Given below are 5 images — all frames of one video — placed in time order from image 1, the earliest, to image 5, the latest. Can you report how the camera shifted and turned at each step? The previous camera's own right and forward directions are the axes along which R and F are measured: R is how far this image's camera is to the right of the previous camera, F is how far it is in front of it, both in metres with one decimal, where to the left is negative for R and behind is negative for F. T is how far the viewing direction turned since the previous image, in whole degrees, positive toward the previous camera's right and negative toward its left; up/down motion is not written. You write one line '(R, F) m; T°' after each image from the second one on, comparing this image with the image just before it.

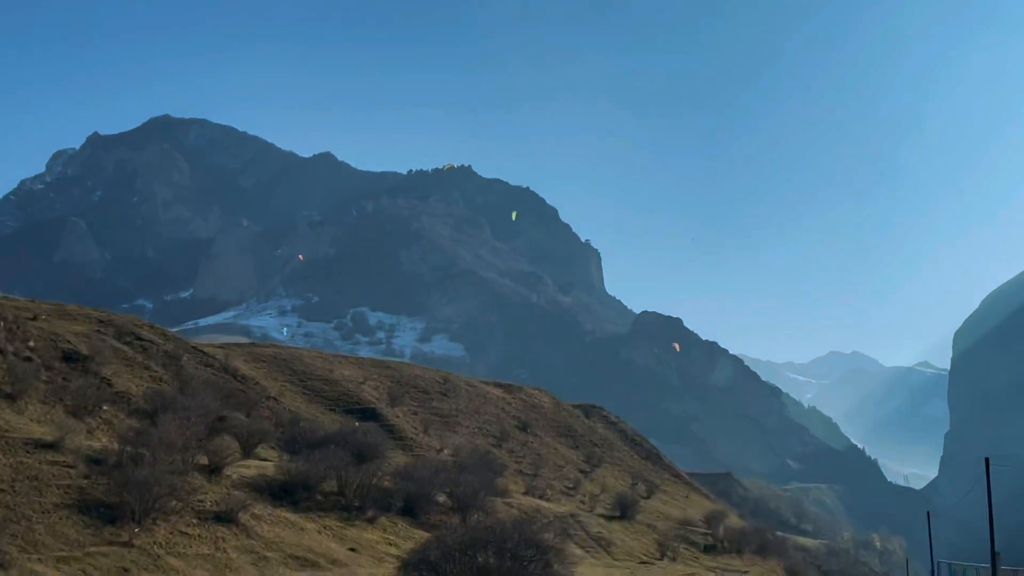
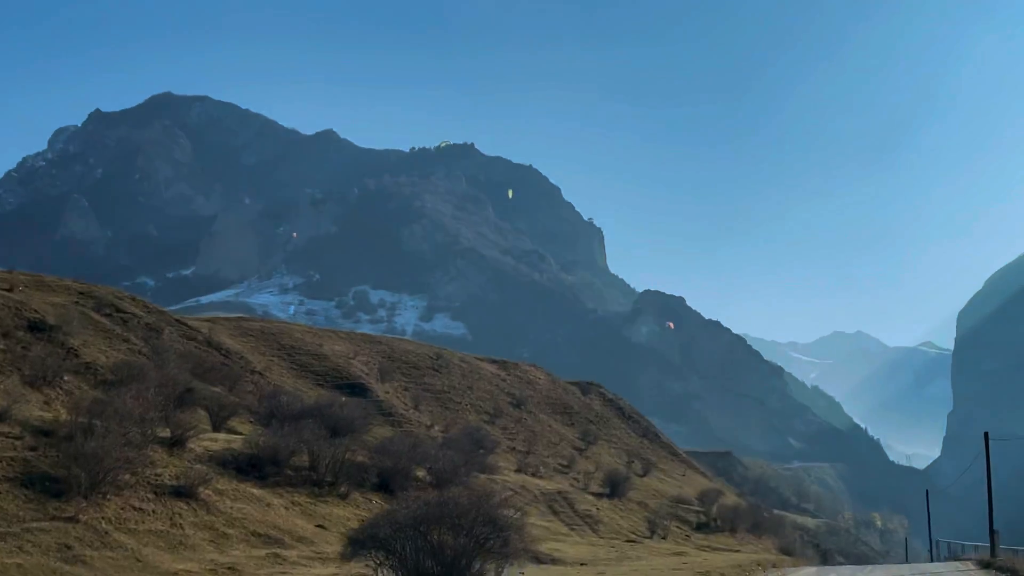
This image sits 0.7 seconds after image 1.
(+0.9, +1.4) m; 0°
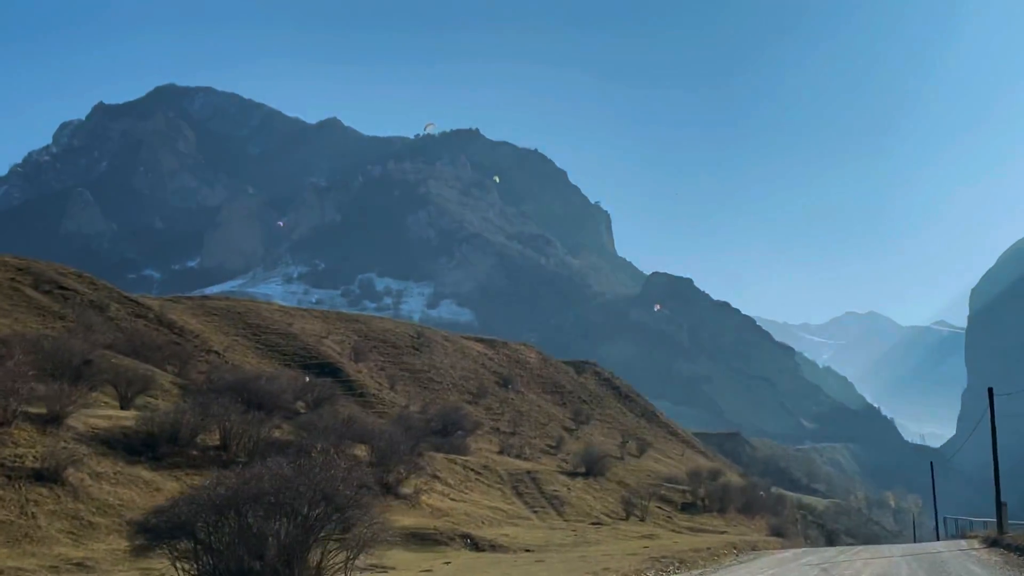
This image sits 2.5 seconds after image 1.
(+2.4, +3.8) m; -1°
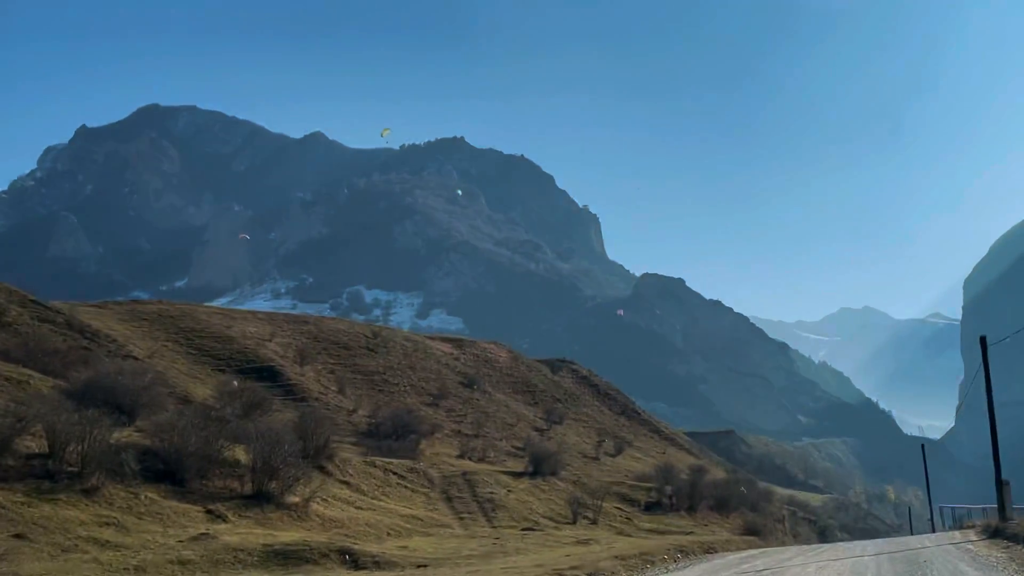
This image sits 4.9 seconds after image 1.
(+2.9, +4.7) m; 0°
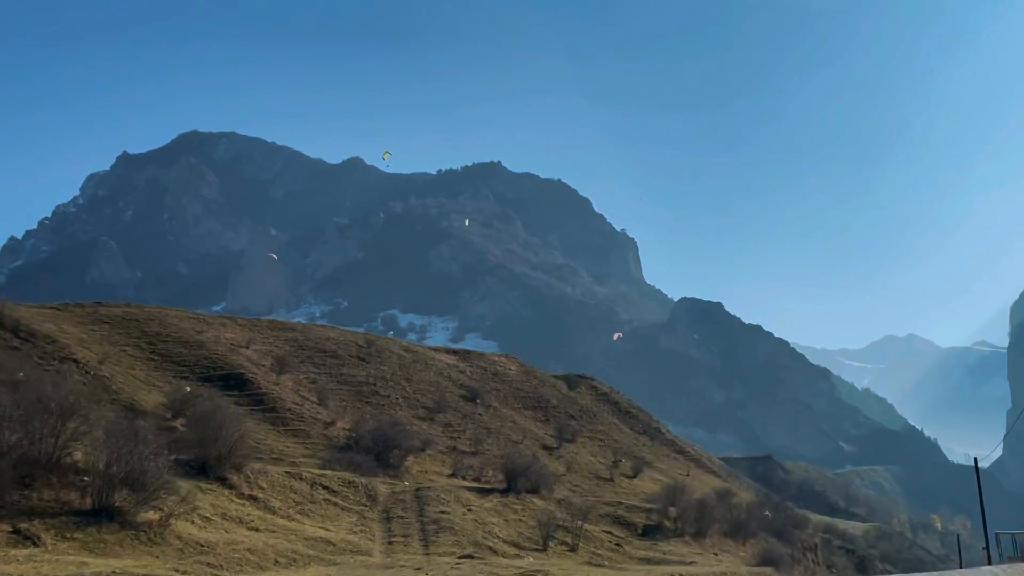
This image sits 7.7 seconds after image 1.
(+2.8, +6.0) m; -3°
